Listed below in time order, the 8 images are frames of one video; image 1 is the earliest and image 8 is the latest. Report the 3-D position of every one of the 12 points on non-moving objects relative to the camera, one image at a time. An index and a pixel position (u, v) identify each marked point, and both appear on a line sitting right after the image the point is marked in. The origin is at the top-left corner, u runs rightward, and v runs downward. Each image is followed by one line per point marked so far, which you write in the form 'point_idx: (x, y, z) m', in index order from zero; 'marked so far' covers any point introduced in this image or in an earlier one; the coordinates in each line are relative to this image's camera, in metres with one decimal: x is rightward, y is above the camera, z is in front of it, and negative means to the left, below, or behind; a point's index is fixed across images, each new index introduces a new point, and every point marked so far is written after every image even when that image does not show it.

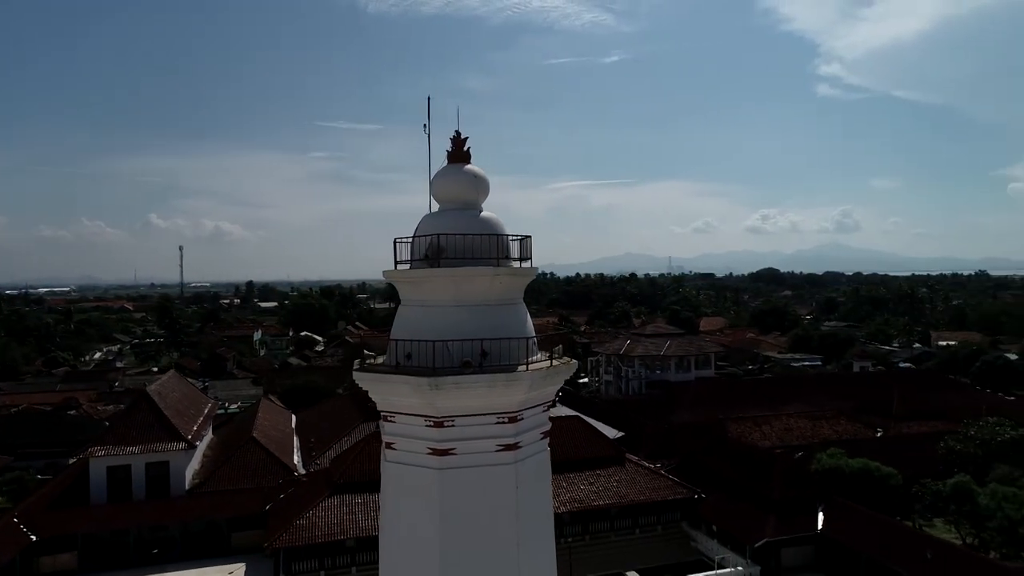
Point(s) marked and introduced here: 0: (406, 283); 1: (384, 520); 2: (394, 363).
0: (-0.9, 0.0, +5.9) m
1: (-1.1, -2.0, +5.9) m
2: (-1.0, -0.7, +5.9) m
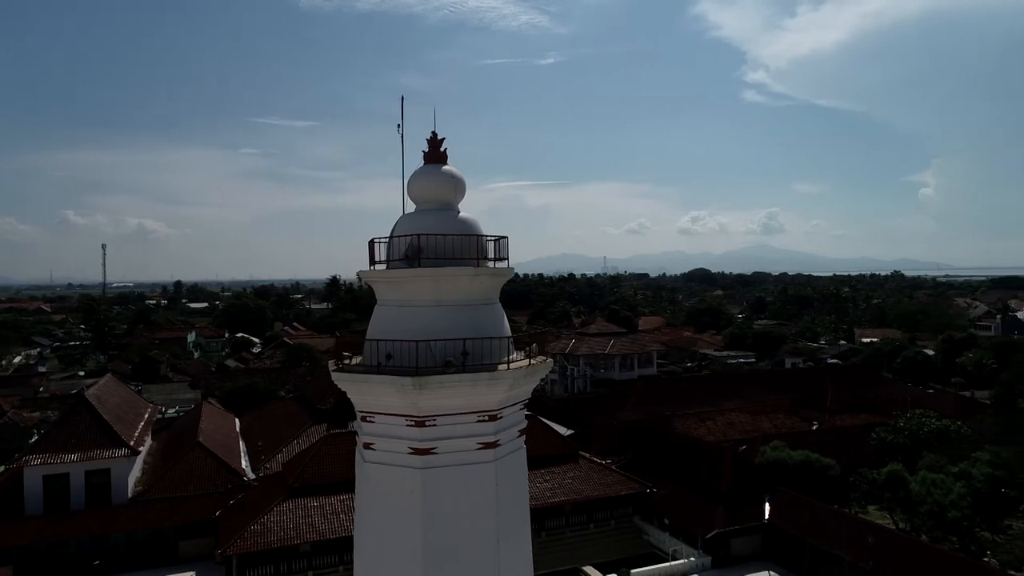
0: (-1.1, 0.0, +5.9) m
1: (-1.3, -2.0, +5.9) m
2: (-1.2, -0.7, +5.9) m
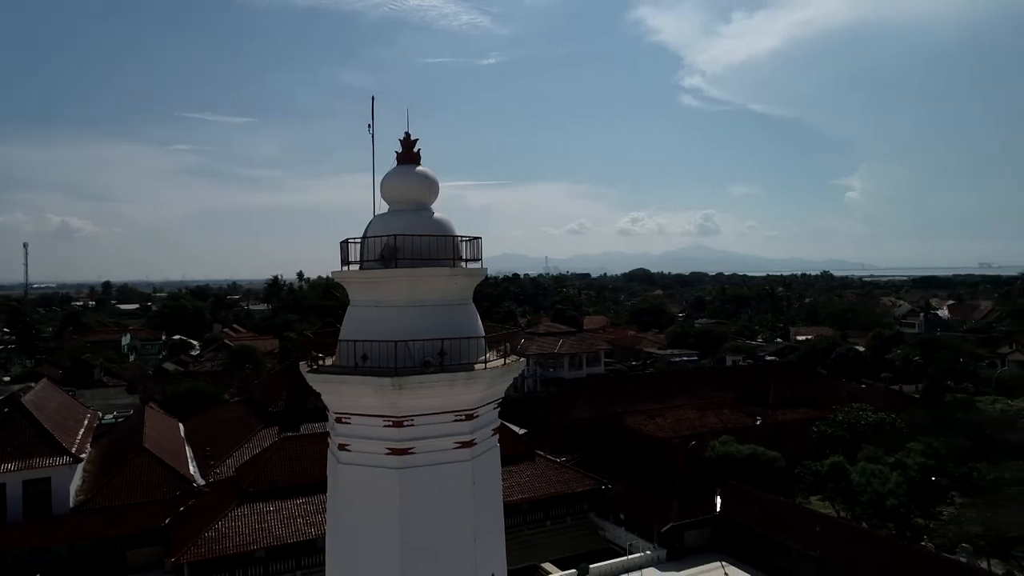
0: (-1.3, 0.0, +5.9) m
1: (-1.5, -2.0, +5.8) m
2: (-1.4, -0.7, +5.9) m
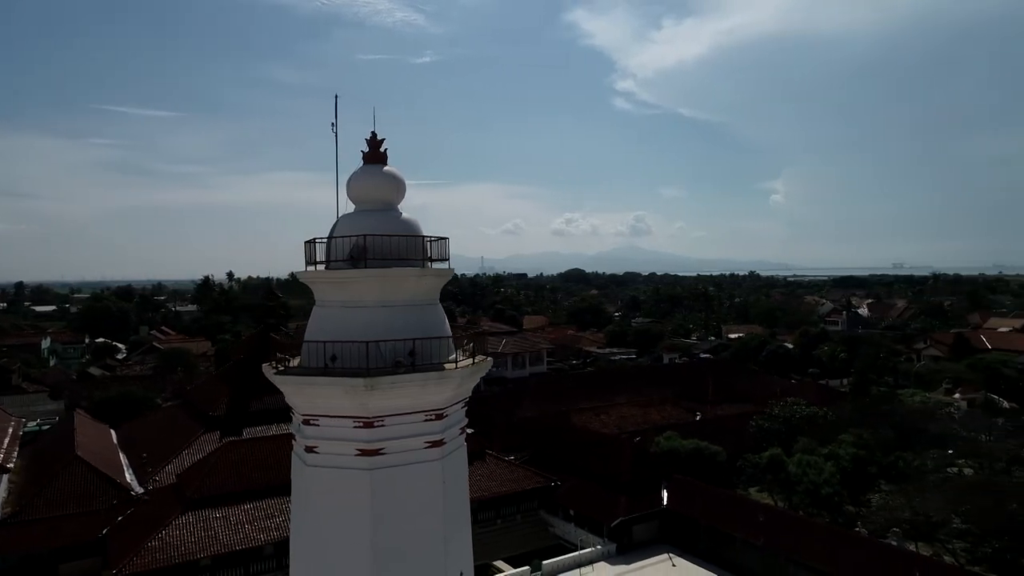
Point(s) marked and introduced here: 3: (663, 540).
0: (-1.6, 0.0, +5.8) m
1: (-1.8, -2.1, +5.8) m
2: (-1.7, -0.7, +5.8) m
3: (+4.2, -7.0, +18.4) m
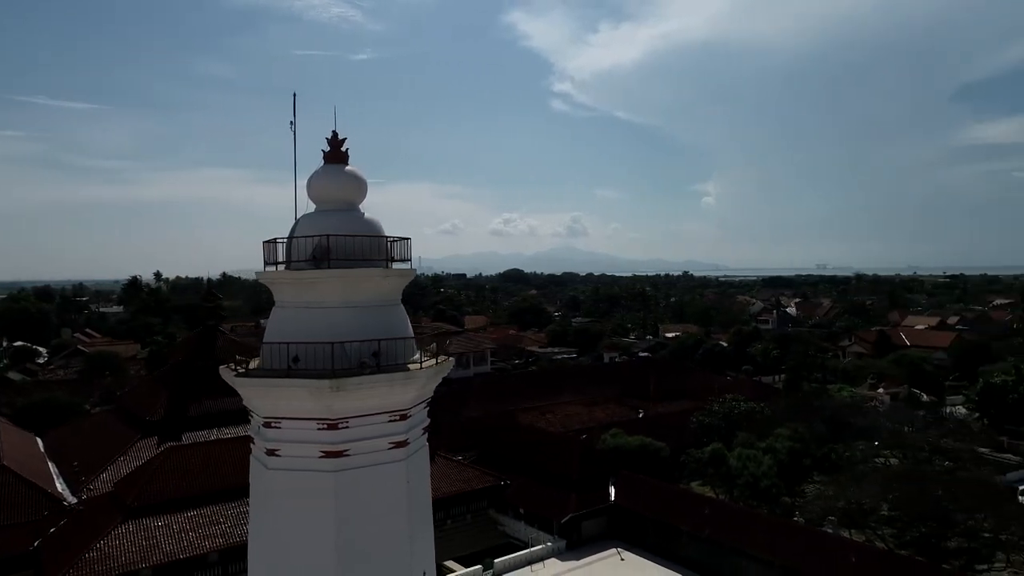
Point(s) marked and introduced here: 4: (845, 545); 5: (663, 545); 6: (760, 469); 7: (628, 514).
0: (-1.9, 0.0, +5.7) m
1: (-2.1, -2.1, +5.7) m
2: (-2.0, -0.7, +5.7) m
3: (+2.8, -7.0, +18.8) m
4: (+7.4, -5.7, +14.6) m
5: (+4.1, -6.9, +17.9) m
6: (+6.8, -5.0, +18.2) m
7: (+3.2, -6.3, +18.6) m
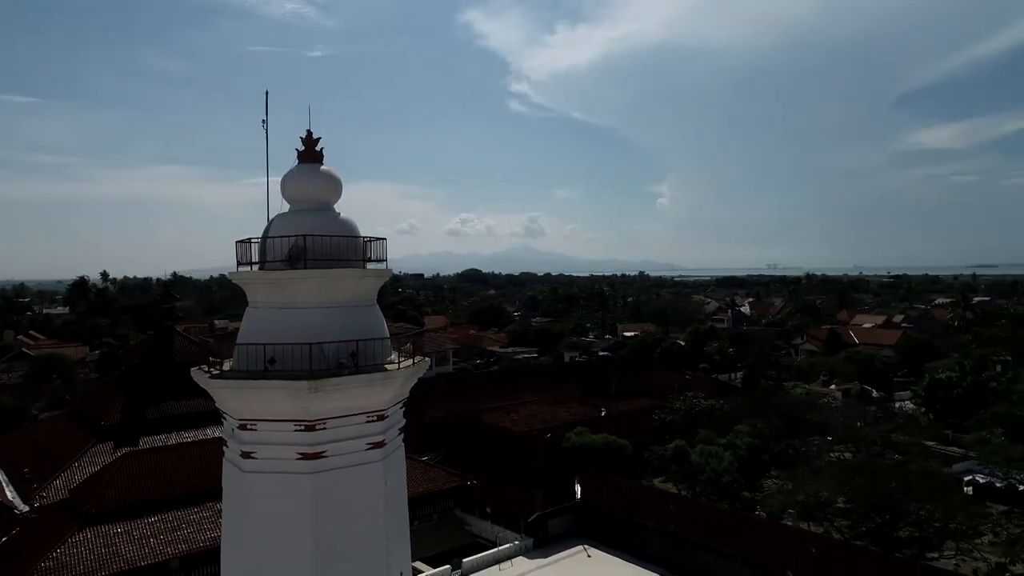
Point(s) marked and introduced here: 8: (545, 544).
0: (-2.1, 0.0, +5.7) m
1: (-2.3, -2.1, +5.6) m
2: (-2.2, -0.7, +5.6) m
3: (+1.8, -7.0, +19.0) m
4: (+6.6, -5.6, +15.0) m
5: (+3.2, -6.9, +18.2) m
6: (+5.8, -5.0, +18.6) m
7: (+2.3, -6.3, +18.8) m
8: (+0.9, -7.0, +18.2) m
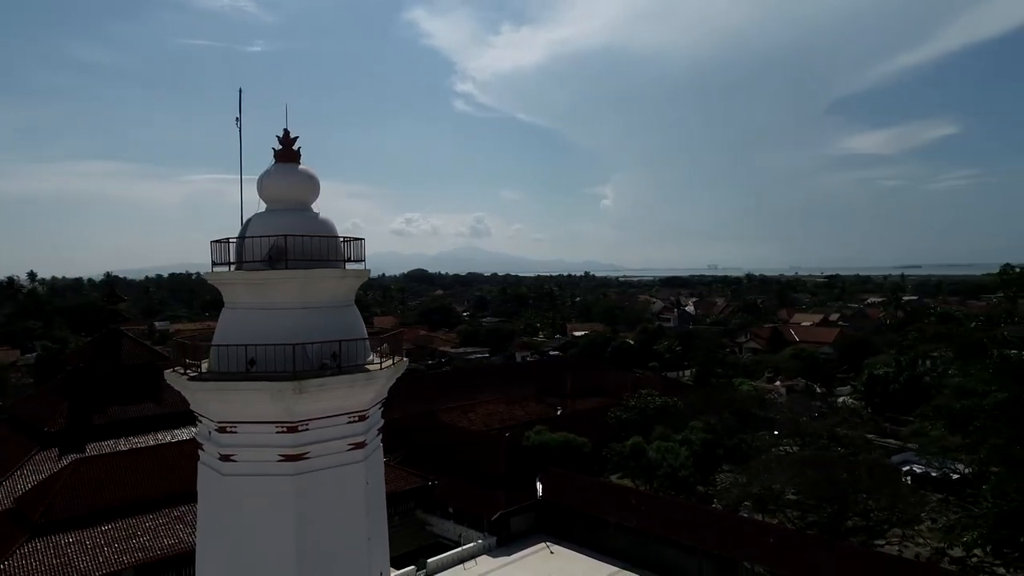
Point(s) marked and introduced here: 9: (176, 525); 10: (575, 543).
0: (-2.2, 0.0, +5.6) m
1: (-2.4, -2.1, +5.5) m
2: (-2.3, -0.7, +5.6) m
3: (+0.7, -7.0, +19.2) m
4: (+5.8, -5.6, +15.6) m
5: (+2.1, -6.9, +18.4) m
6: (+4.7, -5.0, +19.1) m
7: (+1.1, -6.3, +19.0) m
8: (-0.2, -7.0, +18.3) m
9: (-6.9, -5.0, +13.9) m
10: (+1.7, -7.1, +18.5) m
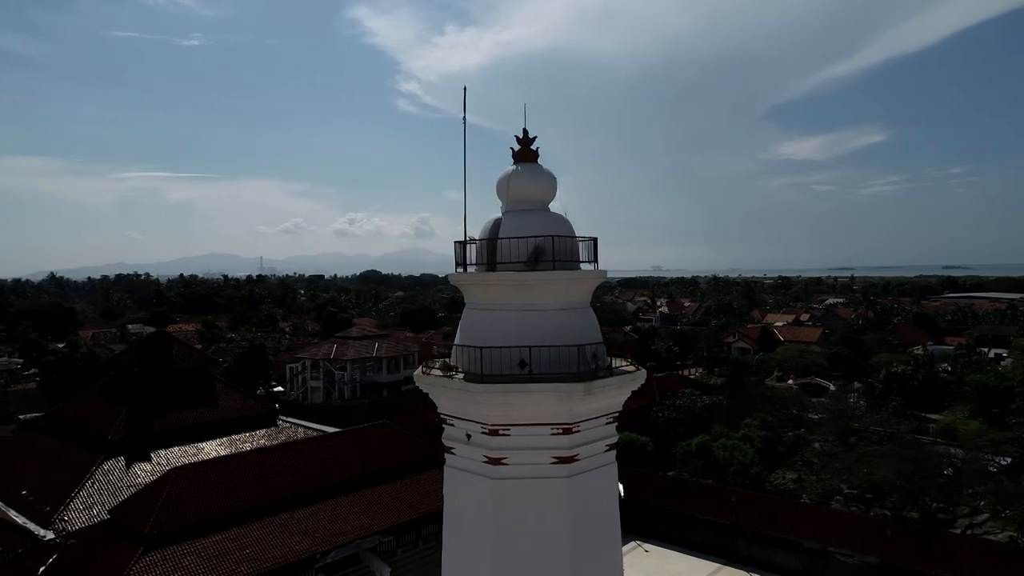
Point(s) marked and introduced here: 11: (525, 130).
0: (0.0, 0.0, +5.6) m
1: (-0.1, -2.1, +5.5) m
2: (-0.1, -0.7, +5.5) m
3: (+2.5, -7.0, +19.2) m
4: (+7.8, -5.6, +15.8) m
5: (+4.0, -6.9, +18.5) m
6: (+6.6, -4.9, +19.3) m
7: (+3.0, -6.3, +19.0) m
8: (+1.7, -7.0, +18.3) m
9: (-4.9, -5.1, +13.7) m
10: (+3.6, -7.1, +18.6) m
11: (+0.1, +1.5, +6.2) m
